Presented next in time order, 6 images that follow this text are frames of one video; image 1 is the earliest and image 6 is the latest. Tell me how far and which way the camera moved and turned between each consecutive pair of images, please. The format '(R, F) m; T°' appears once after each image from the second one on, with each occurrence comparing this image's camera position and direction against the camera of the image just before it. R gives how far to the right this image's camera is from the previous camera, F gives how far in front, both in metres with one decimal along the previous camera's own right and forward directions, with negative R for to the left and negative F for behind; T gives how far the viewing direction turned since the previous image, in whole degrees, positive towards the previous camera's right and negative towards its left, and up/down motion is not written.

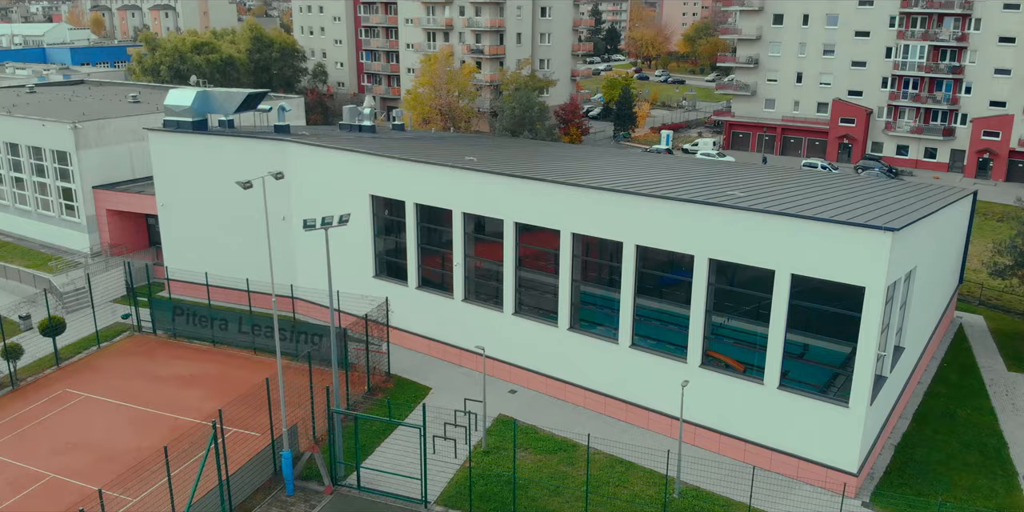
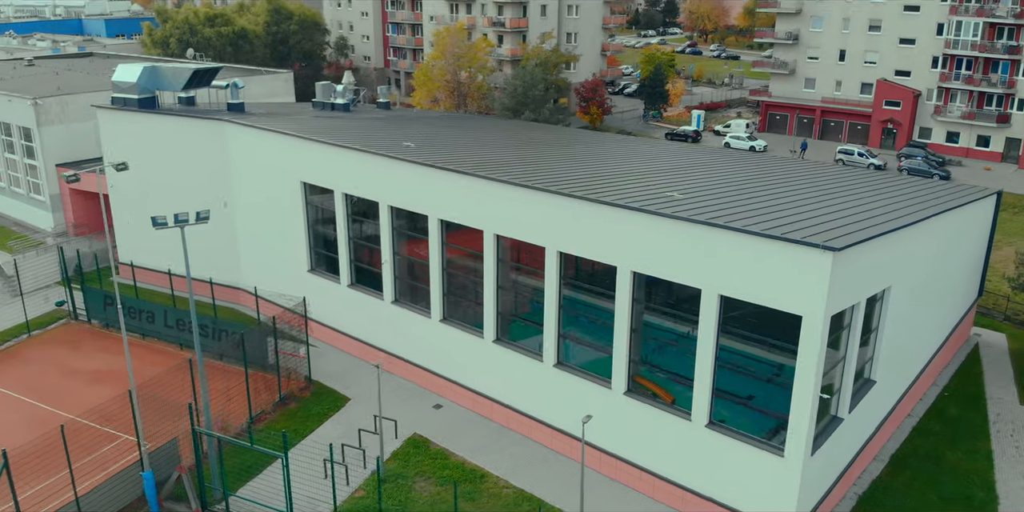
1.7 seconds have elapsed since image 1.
(+3.6, +2.7) m; -5°
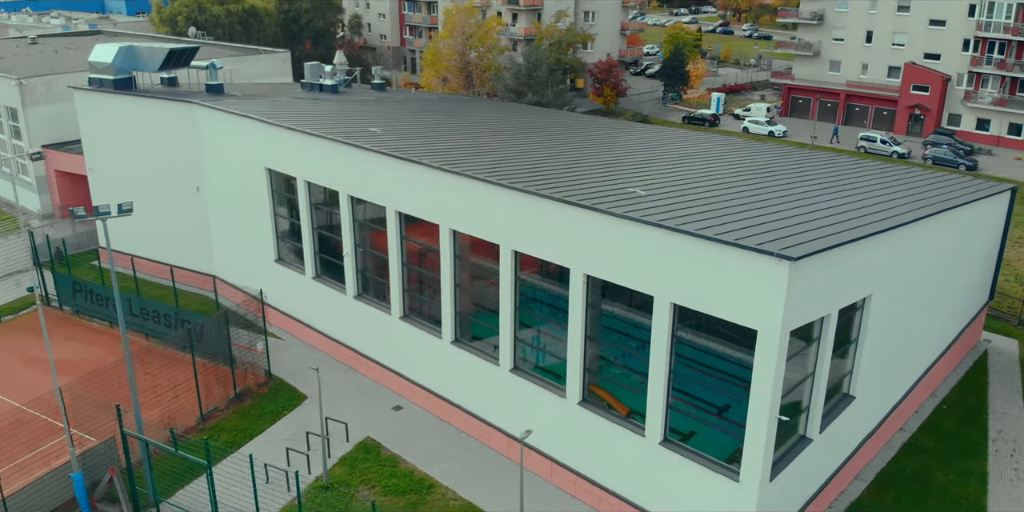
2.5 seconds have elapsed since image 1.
(+1.7, +1.2) m; -3°
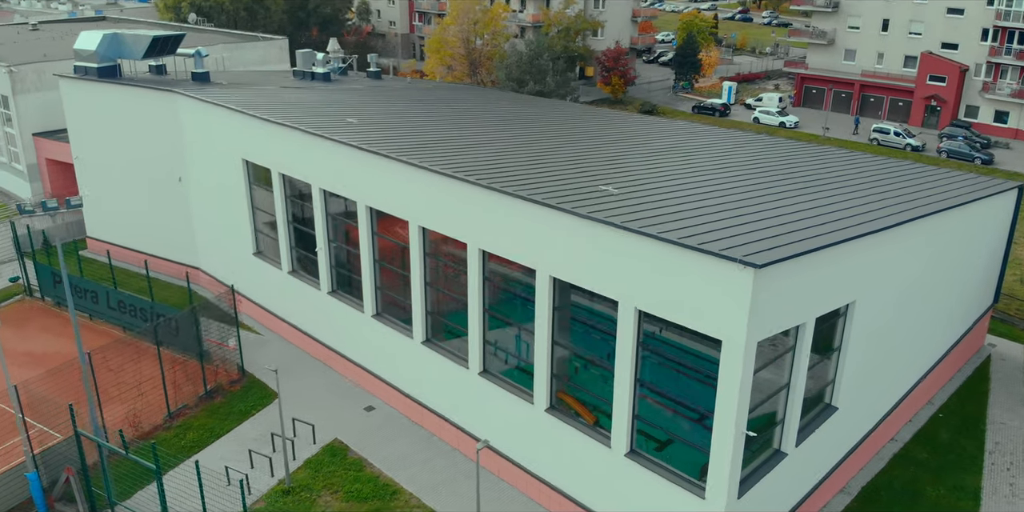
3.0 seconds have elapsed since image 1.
(+1.0, +0.7) m; -2°
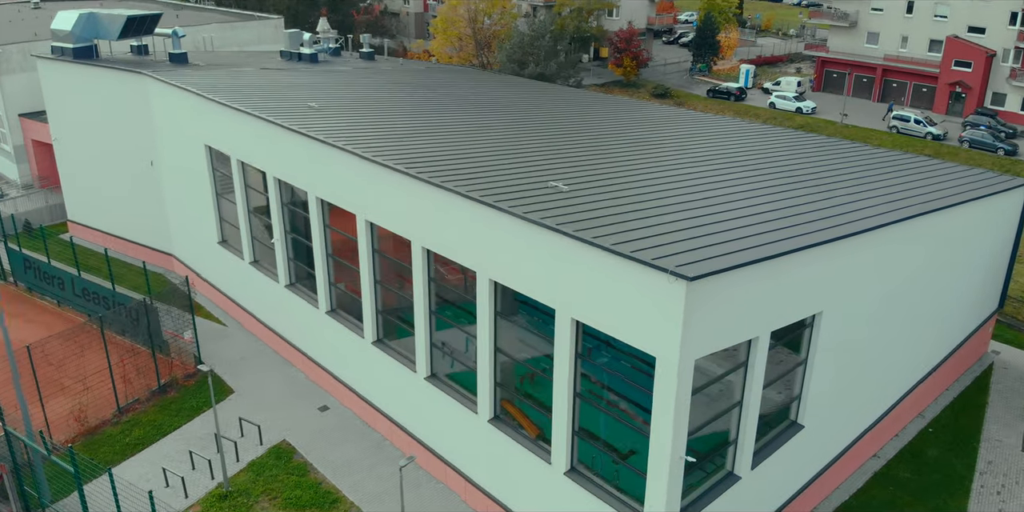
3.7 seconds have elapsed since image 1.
(+1.5, +1.0) m; -2°
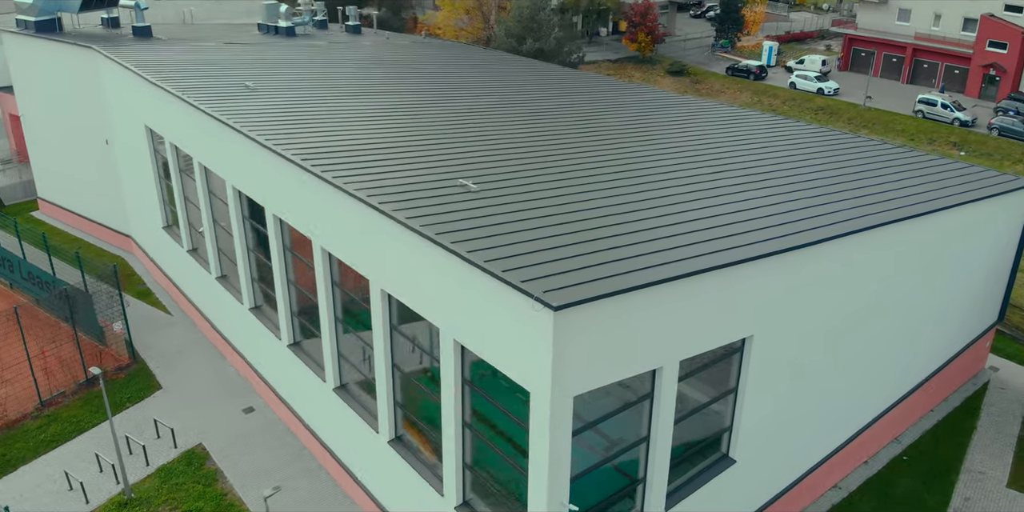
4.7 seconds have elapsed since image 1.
(+2.2, +1.5) m; -3°
